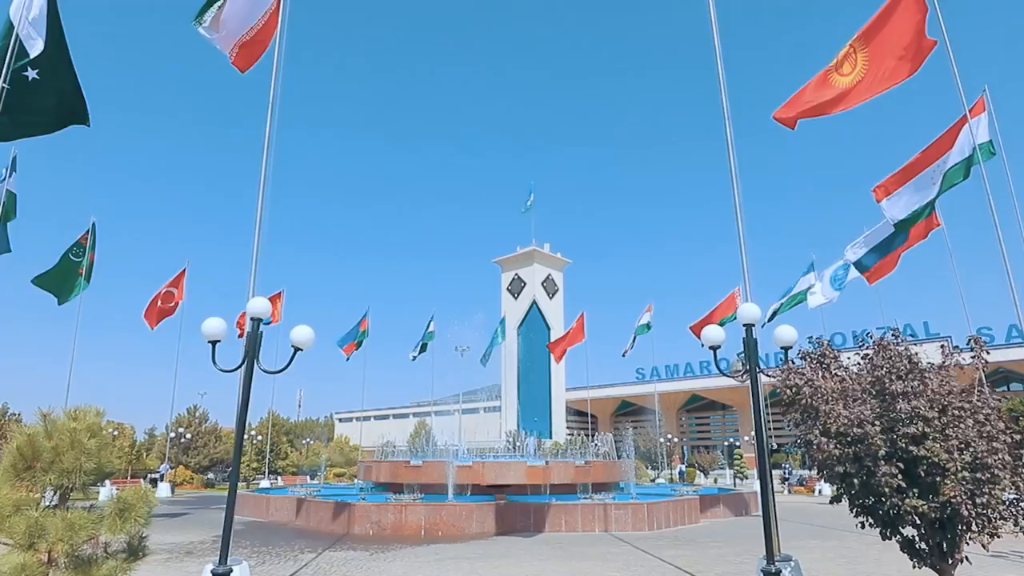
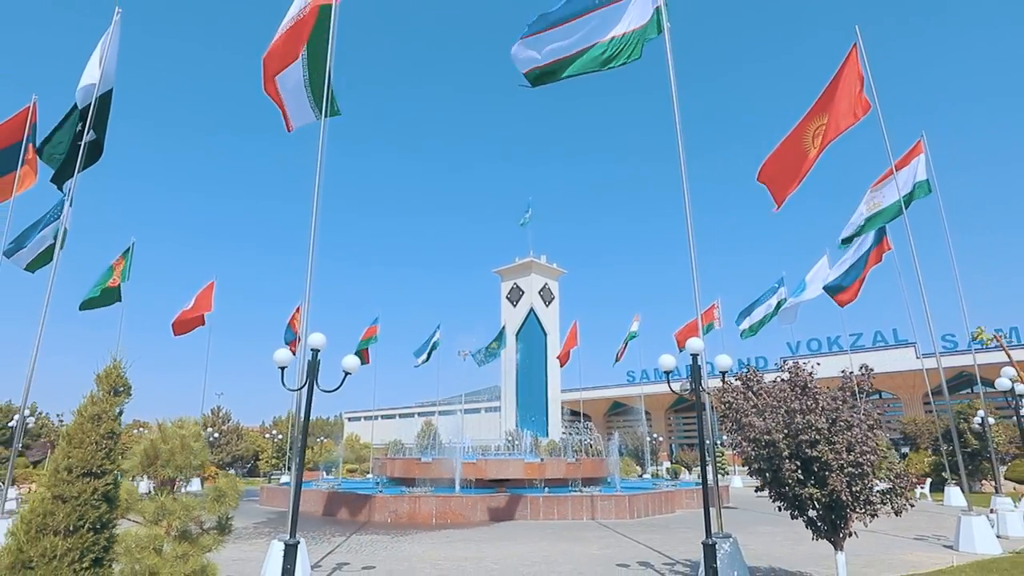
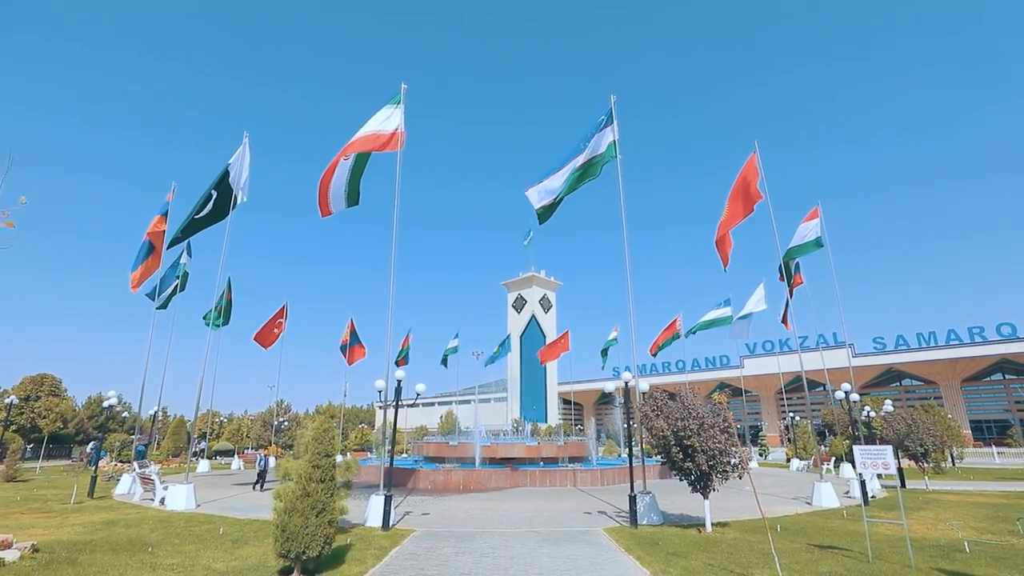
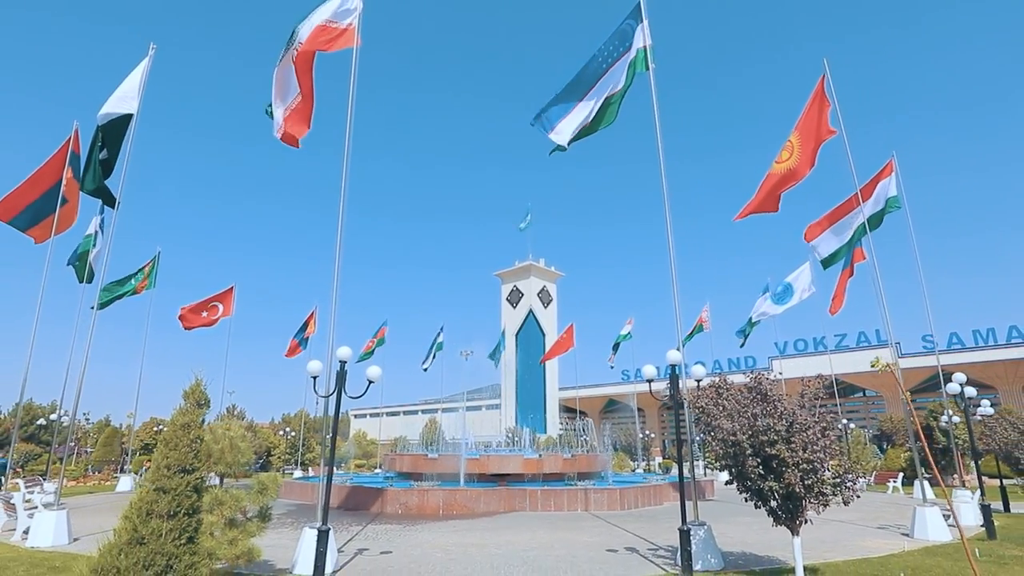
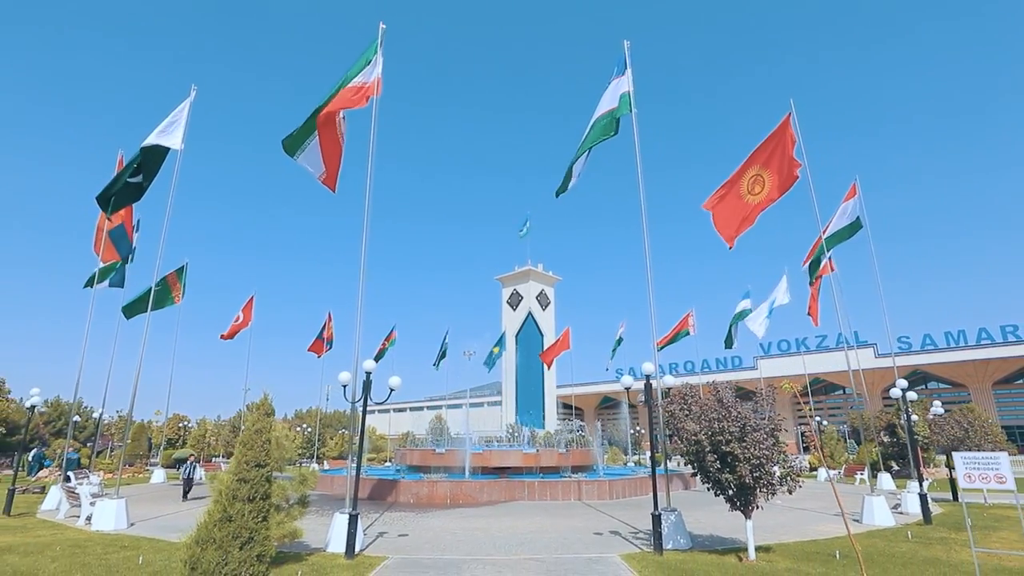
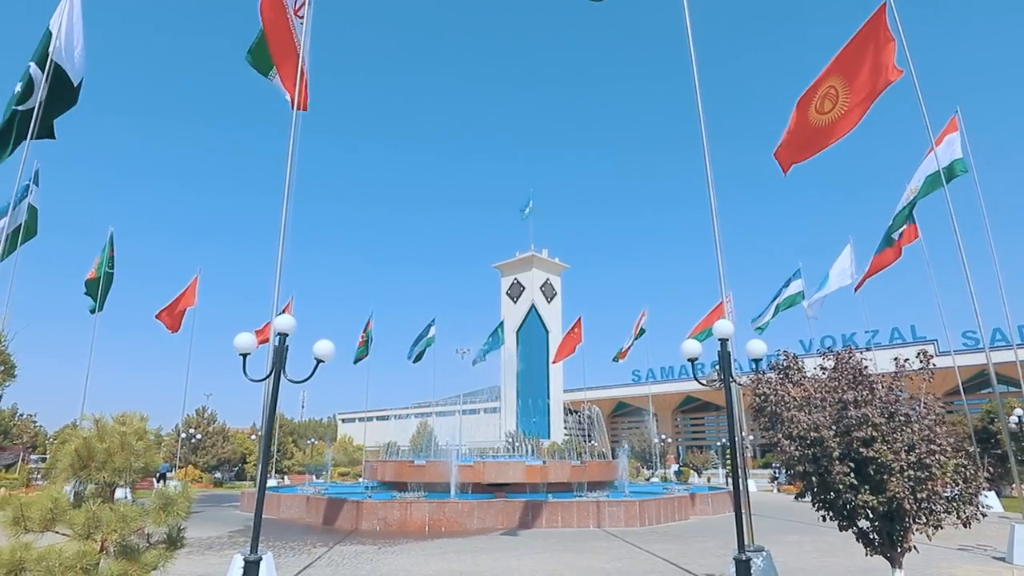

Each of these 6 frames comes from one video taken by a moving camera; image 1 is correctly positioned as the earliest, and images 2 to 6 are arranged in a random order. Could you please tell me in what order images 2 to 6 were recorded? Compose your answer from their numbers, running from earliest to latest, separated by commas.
6, 2, 4, 5, 3
